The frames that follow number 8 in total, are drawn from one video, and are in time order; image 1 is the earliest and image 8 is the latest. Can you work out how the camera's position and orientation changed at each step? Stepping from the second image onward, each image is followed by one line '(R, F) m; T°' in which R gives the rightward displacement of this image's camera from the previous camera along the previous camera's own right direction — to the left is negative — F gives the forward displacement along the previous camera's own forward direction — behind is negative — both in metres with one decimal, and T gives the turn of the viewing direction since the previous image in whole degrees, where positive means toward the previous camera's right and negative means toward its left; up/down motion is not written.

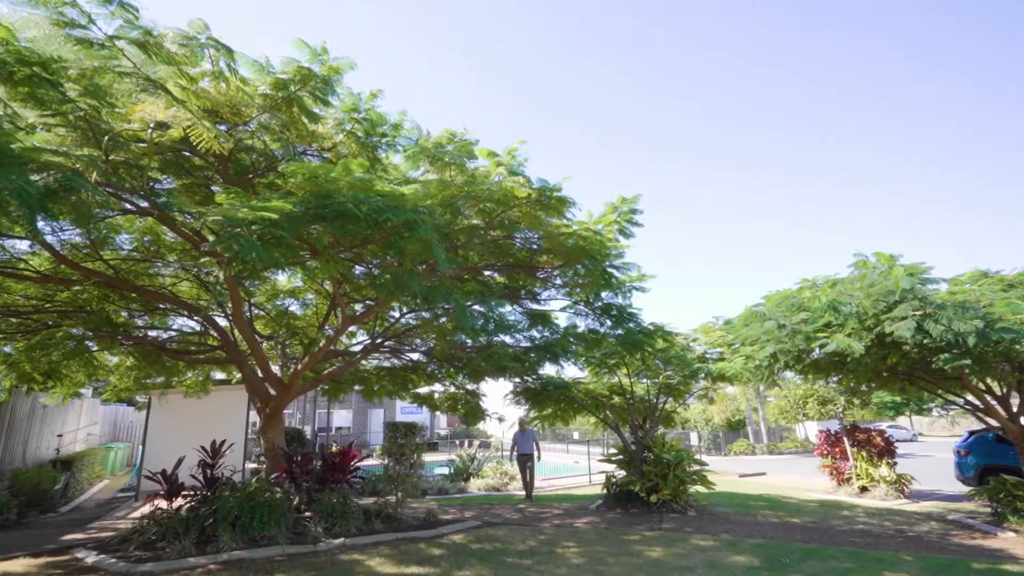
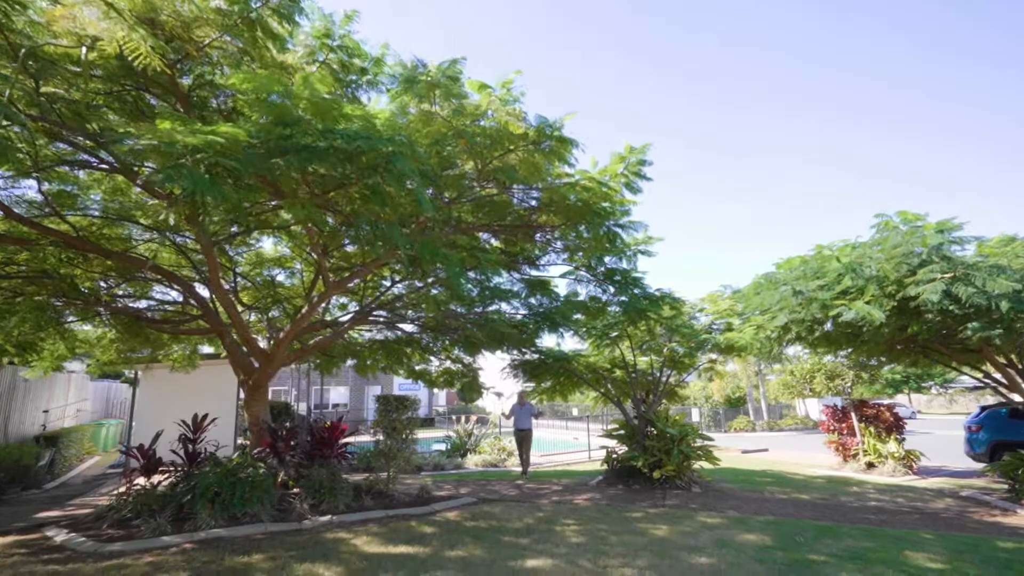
(0.0, +0.5) m; 0°
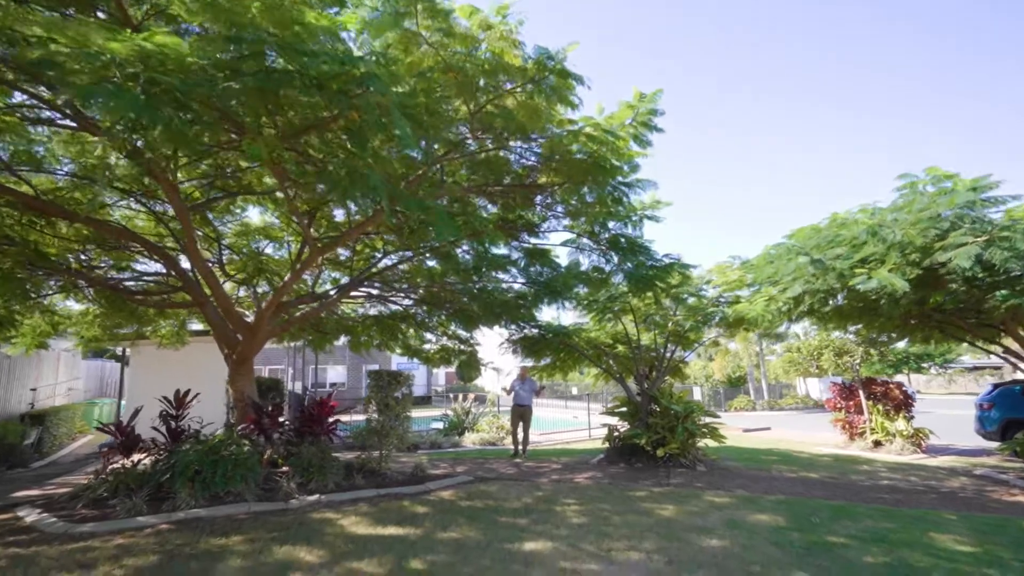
(0.0, +0.5) m; 0°
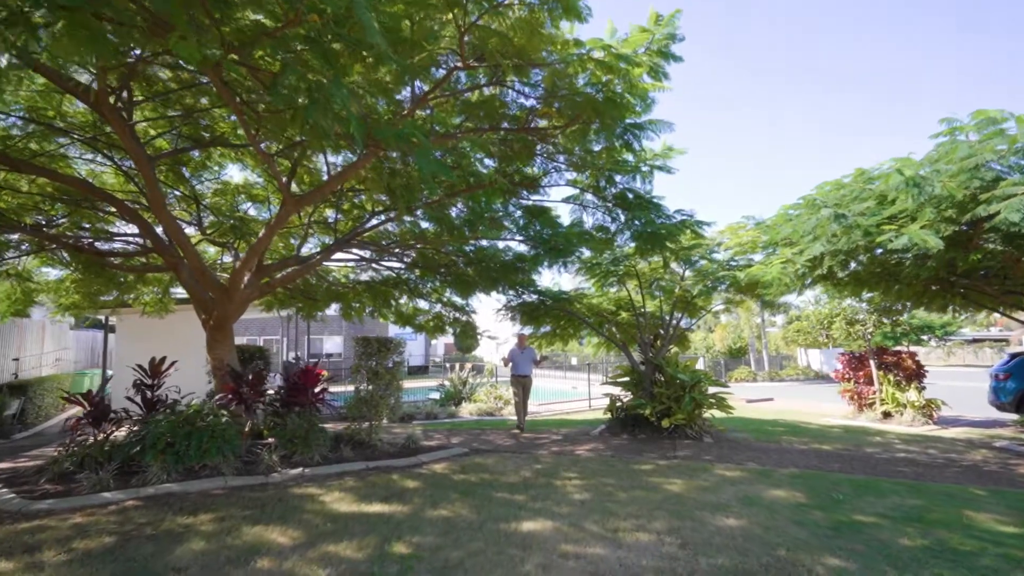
(0.0, +0.6) m; 0°
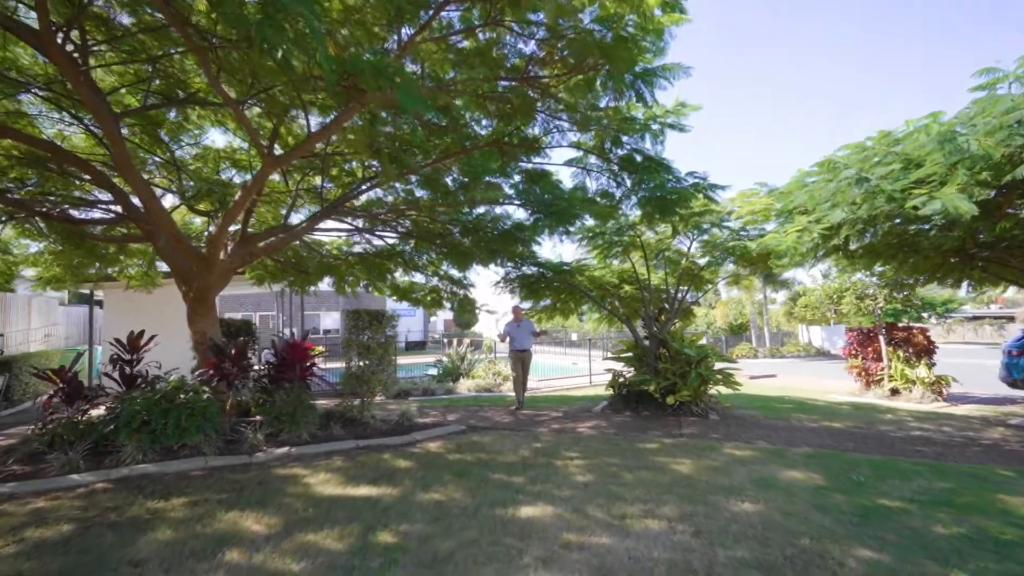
(0.0, +0.4) m; 0°
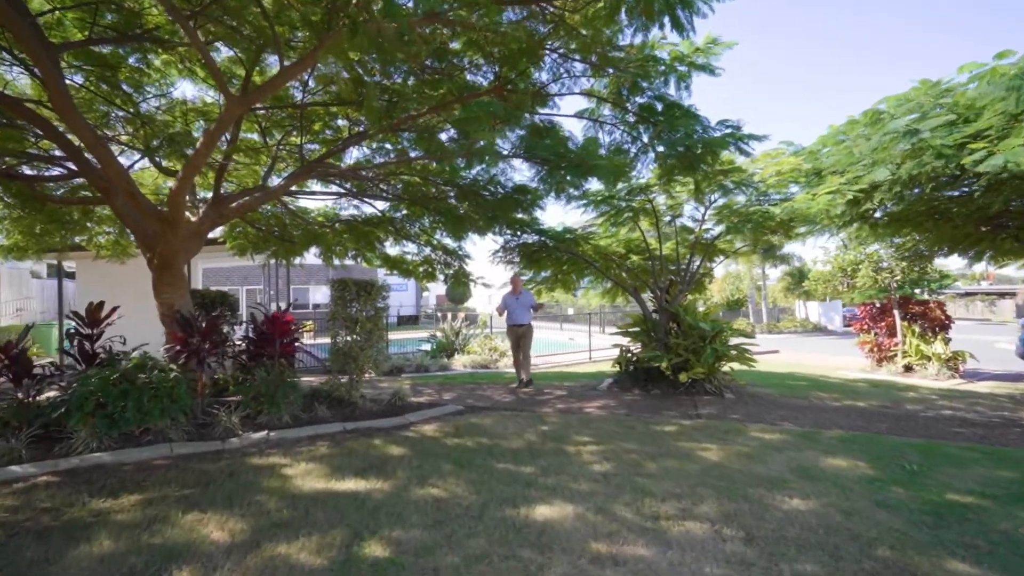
(-0.1, +0.7) m; +1°
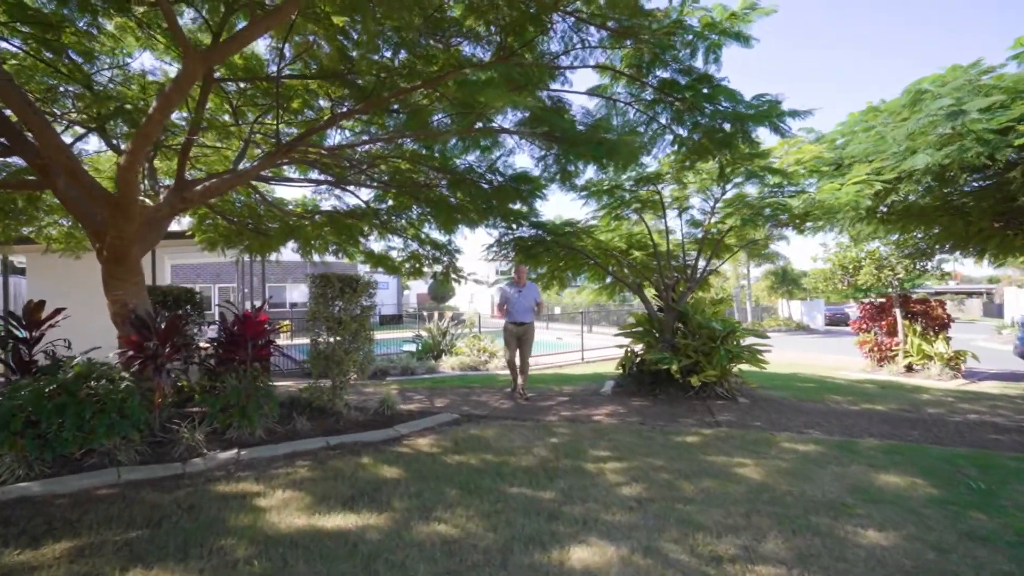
(-0.3, +0.7) m; +2°
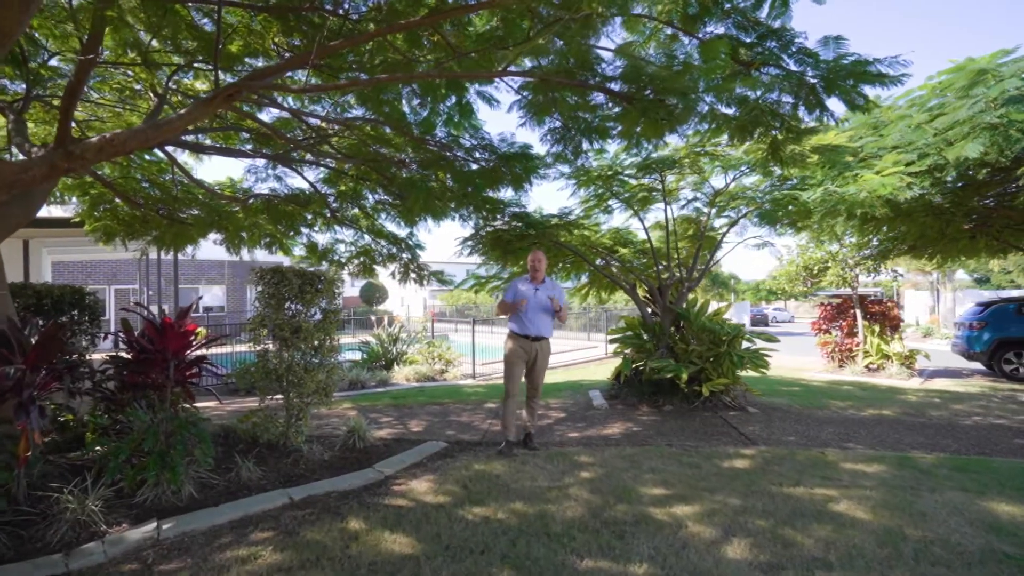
(-0.7, +1.3) m; +8°
